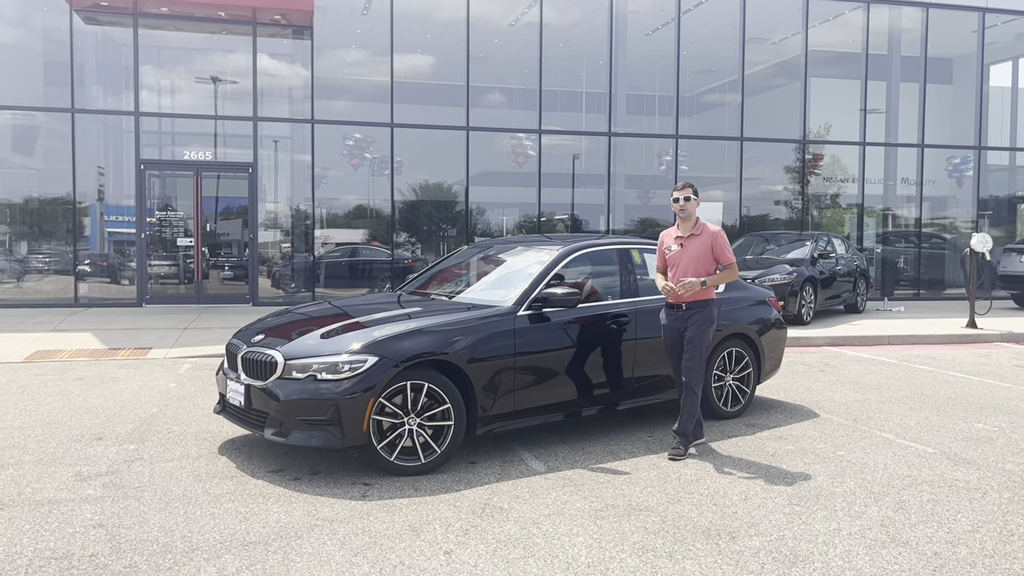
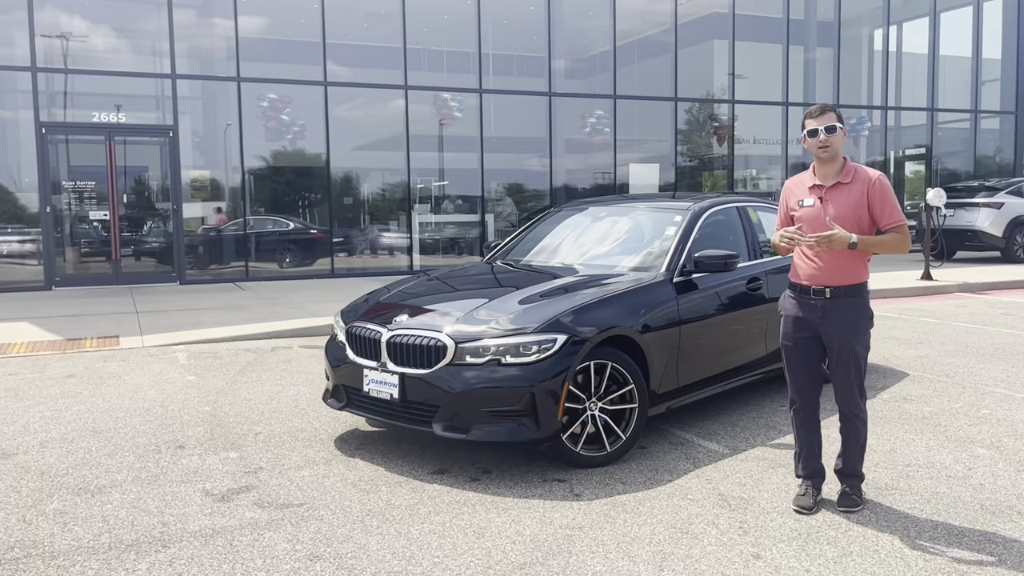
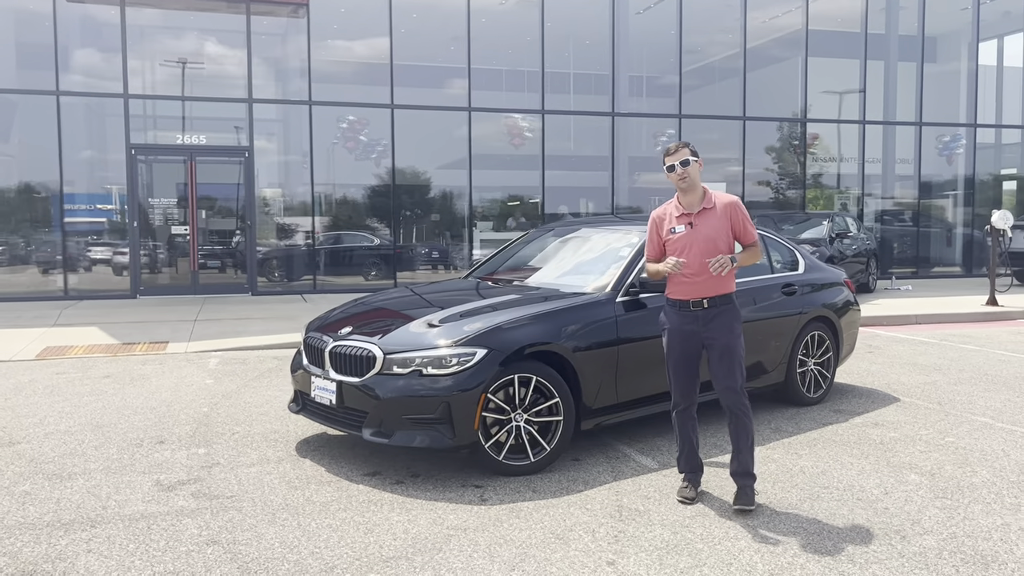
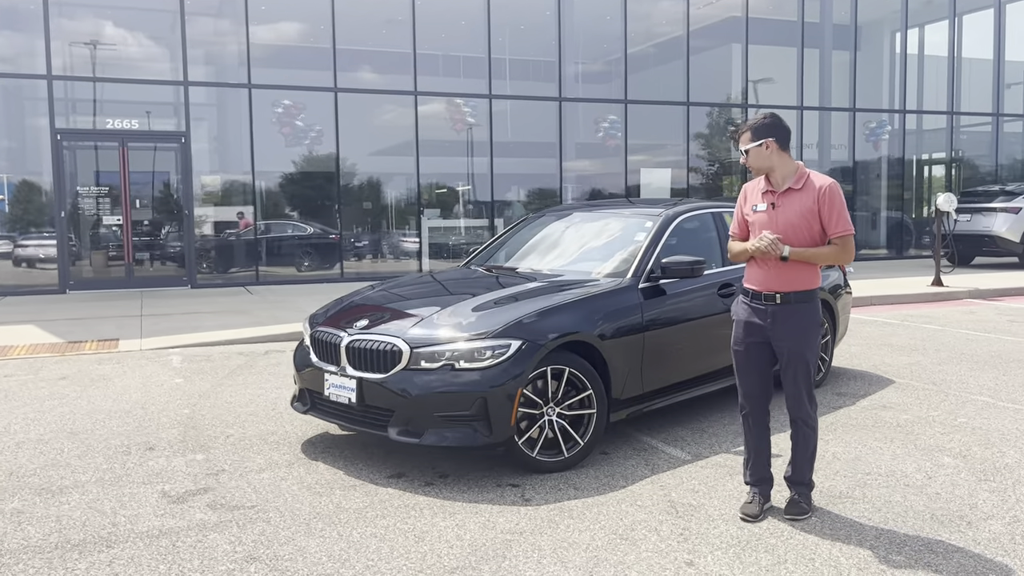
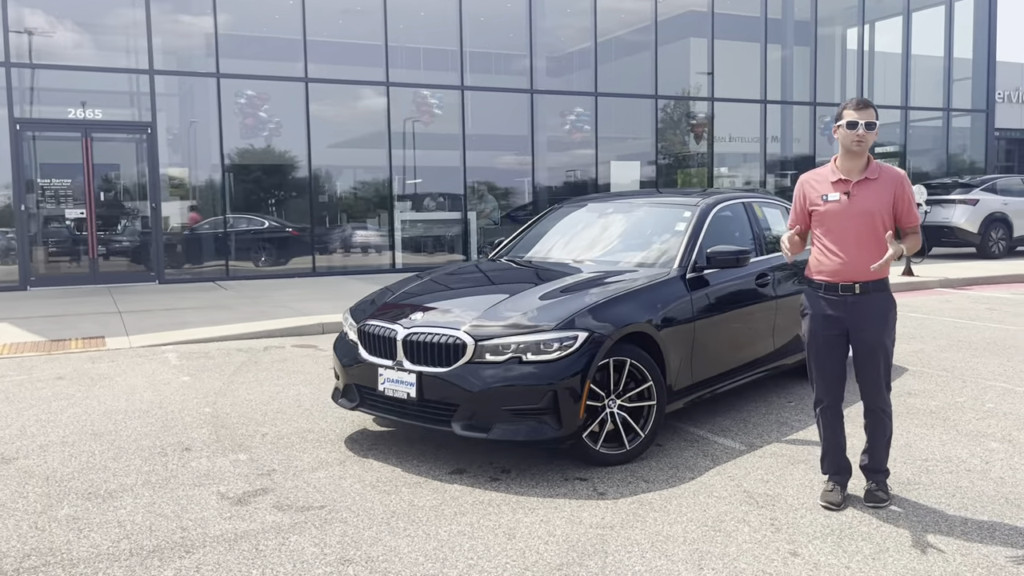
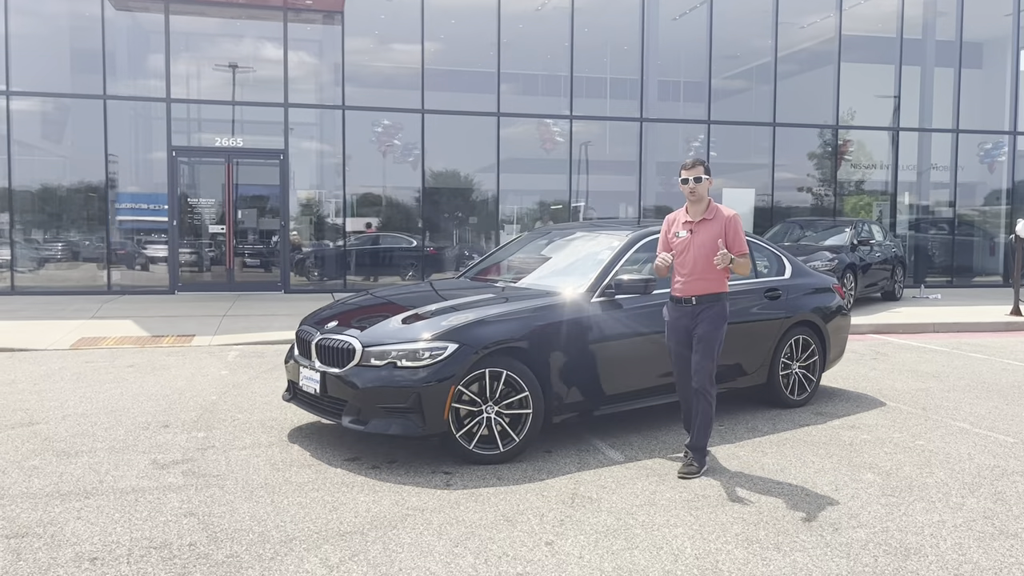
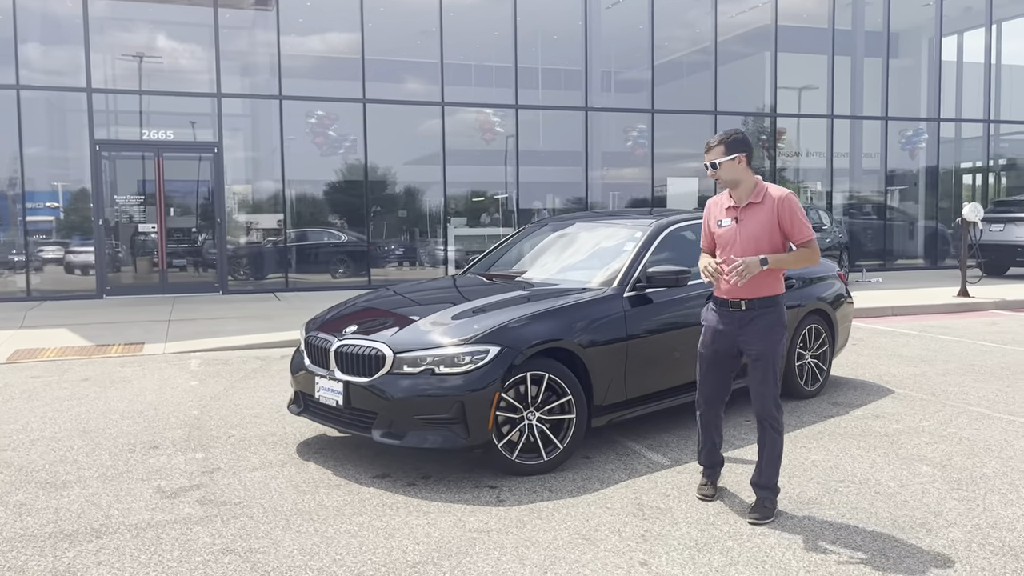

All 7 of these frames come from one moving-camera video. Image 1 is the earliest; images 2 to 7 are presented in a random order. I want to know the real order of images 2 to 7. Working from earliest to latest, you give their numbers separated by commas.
6, 3, 7, 4, 2, 5
